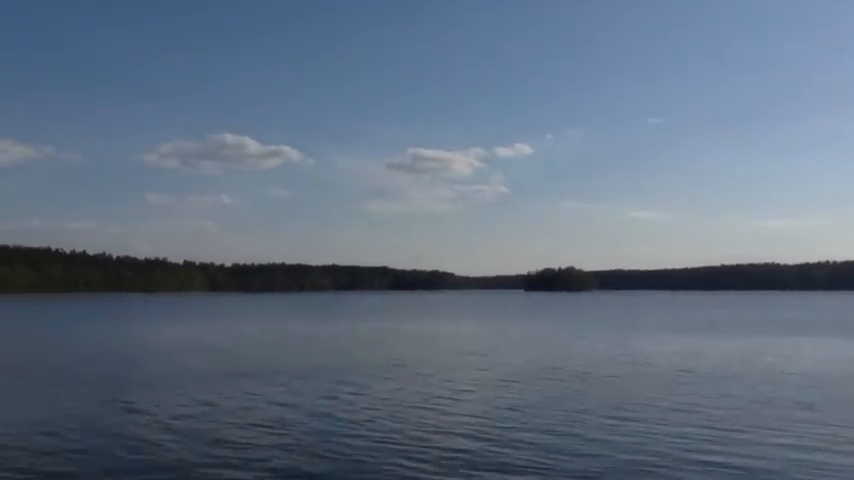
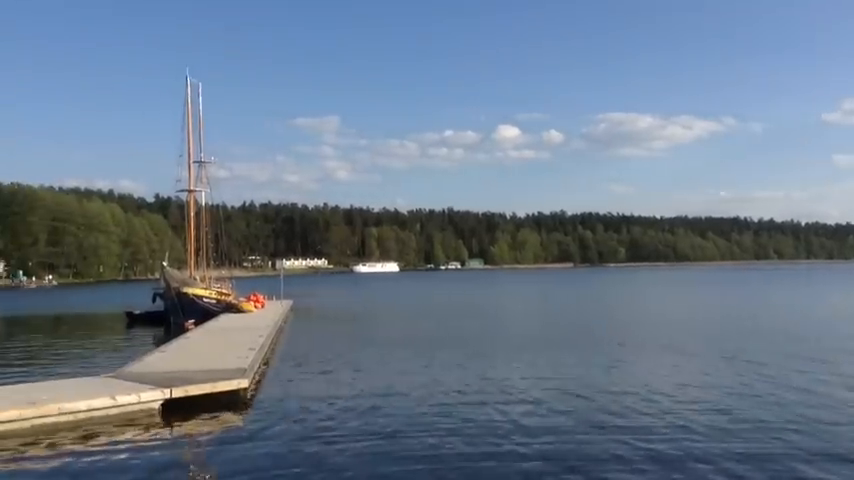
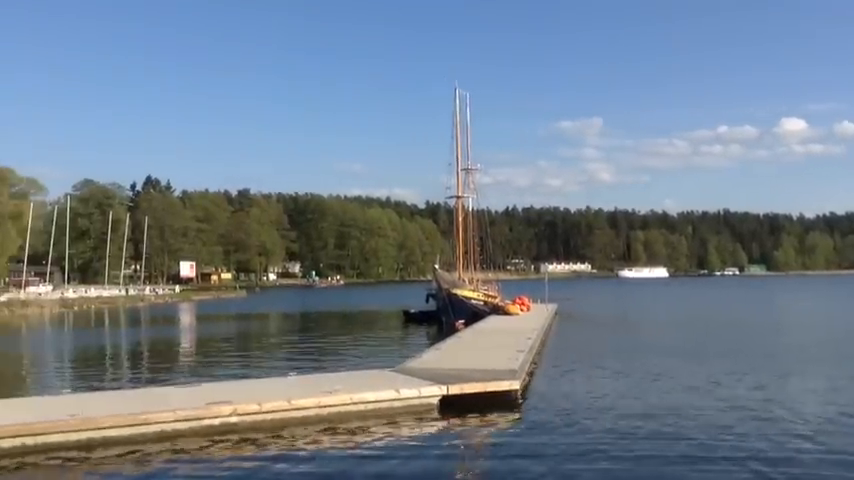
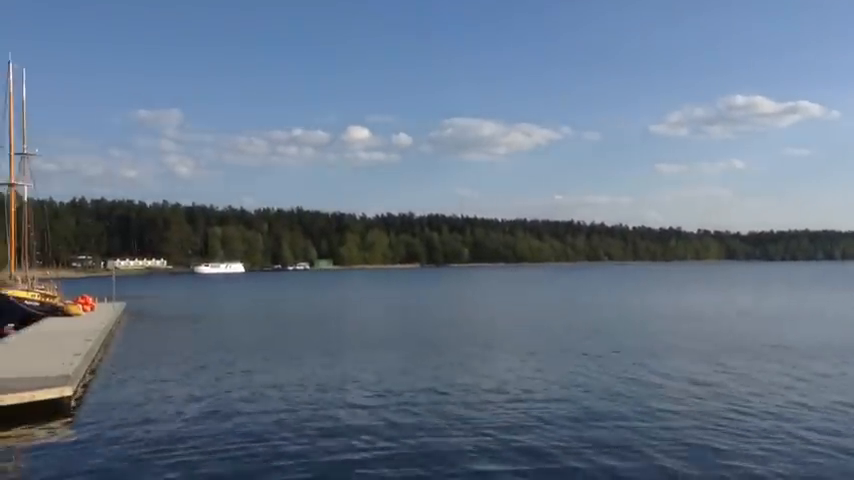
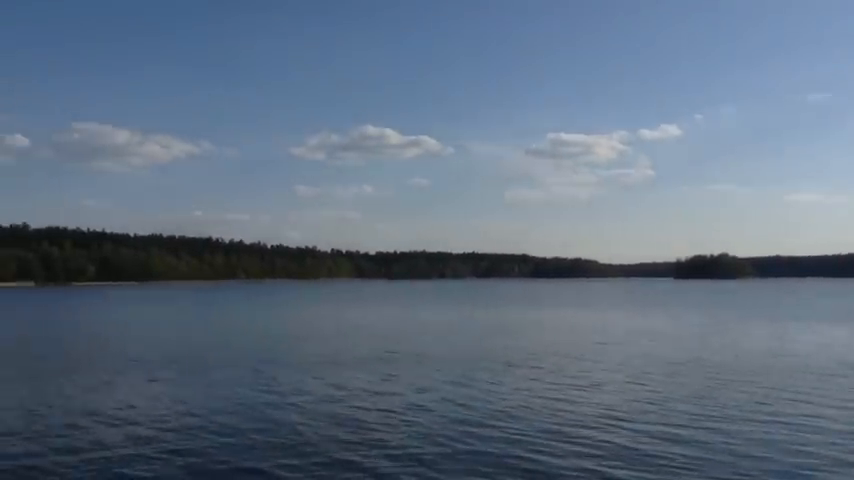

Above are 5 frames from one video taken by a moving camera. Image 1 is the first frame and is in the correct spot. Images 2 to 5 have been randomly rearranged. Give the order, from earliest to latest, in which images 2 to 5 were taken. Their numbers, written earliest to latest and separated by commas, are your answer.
5, 4, 2, 3
